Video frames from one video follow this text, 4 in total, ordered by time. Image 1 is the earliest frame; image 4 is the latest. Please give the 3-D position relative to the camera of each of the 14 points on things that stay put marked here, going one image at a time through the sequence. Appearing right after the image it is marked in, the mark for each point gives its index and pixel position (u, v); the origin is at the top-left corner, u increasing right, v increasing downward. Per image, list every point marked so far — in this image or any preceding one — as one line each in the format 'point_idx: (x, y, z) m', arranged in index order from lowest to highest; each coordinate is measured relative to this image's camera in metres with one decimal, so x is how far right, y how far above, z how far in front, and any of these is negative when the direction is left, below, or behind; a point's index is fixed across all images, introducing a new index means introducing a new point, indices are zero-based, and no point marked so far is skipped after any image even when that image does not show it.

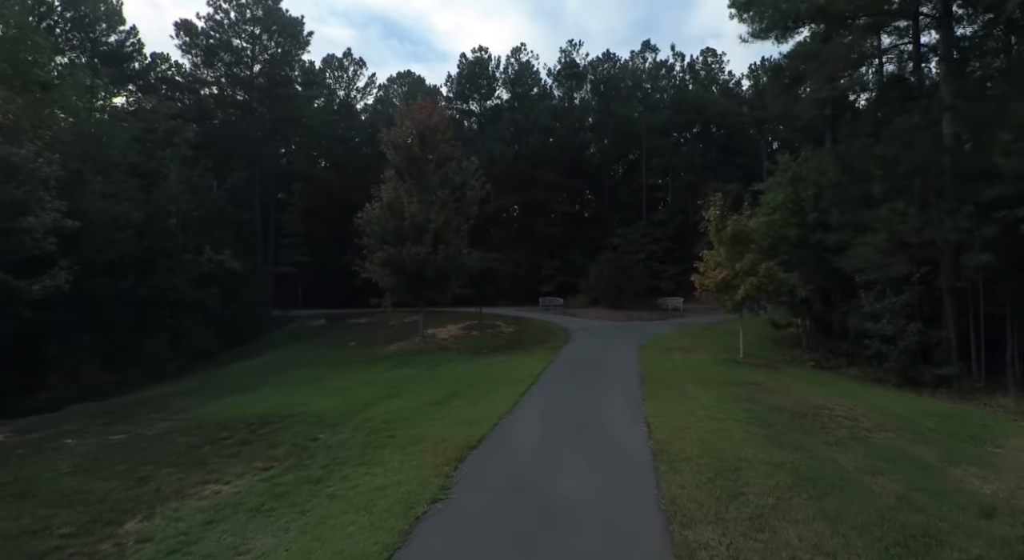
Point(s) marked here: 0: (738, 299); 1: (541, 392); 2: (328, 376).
0: (+8.1, -0.7, +19.7) m
1: (+0.7, -2.8, +13.9) m
2: (-6.0, -3.1, +18.0) m
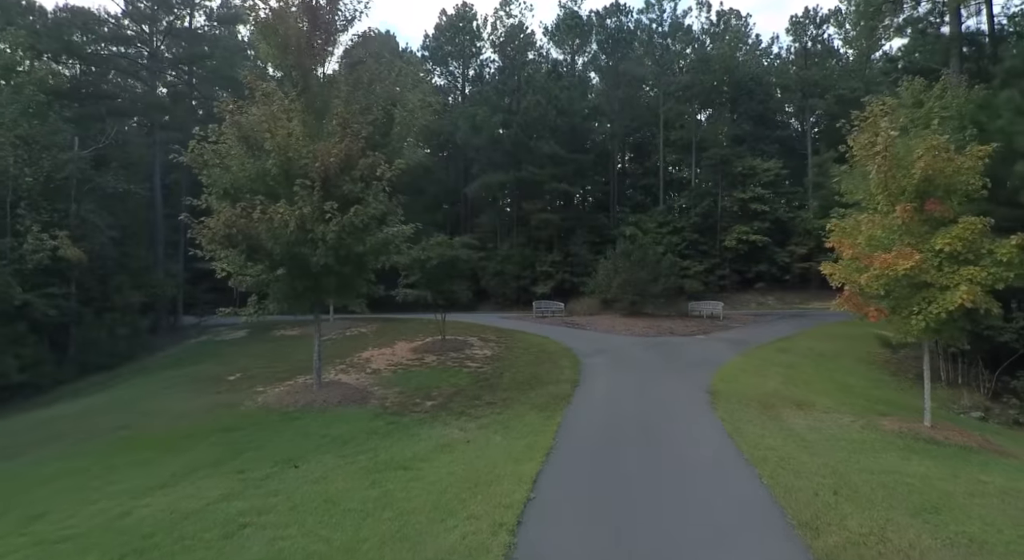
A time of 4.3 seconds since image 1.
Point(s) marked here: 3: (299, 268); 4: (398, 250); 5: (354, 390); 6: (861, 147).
0: (+7.3, -0.5, +9.6) m
1: (0.0, -2.6, +3.7) m
2: (-6.8, -3.0, +7.8) m
3: (-4.4, +0.3, +11.6) m
4: (-2.5, +0.7, +12.3) m
5: (-3.7, -2.6, +13.2) m
6: (+6.6, +2.6, +10.7) m
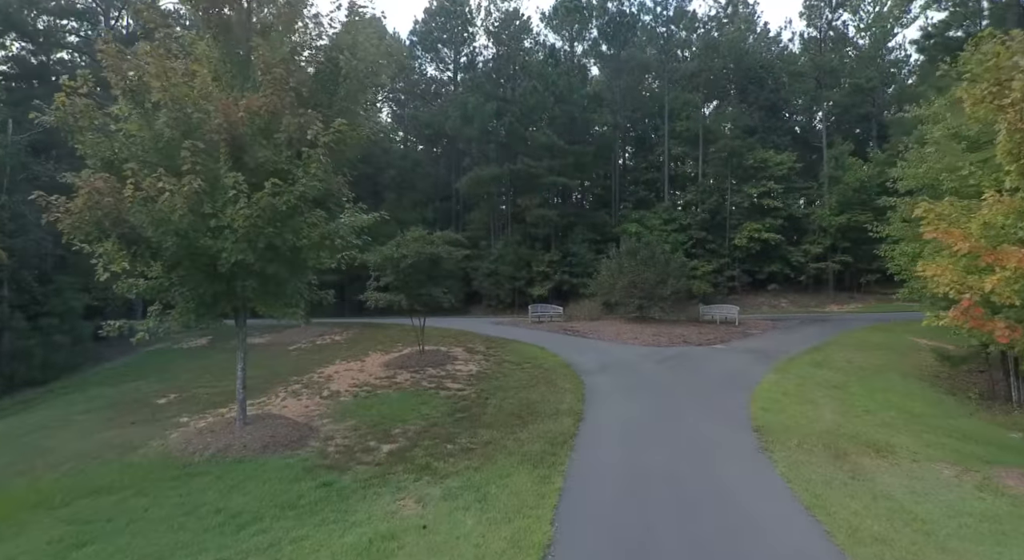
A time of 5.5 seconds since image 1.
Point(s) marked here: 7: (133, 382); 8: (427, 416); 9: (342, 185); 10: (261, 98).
0: (+7.1, -0.6, +6.6) m
1: (-0.2, -2.7, +0.7) m
2: (-7.0, -3.0, +4.8) m
3: (-4.7, +0.2, +8.6) m
4: (-2.8, +0.6, +9.3) m
5: (-4.0, -2.7, +10.2) m
6: (+6.4, +2.5, +7.8) m
7: (-12.5, -3.3, +18.4) m
8: (-1.6, -2.6, +11.0) m
9: (-2.9, +1.7, +9.7) m
10: (-3.7, +2.6, +7.9) m
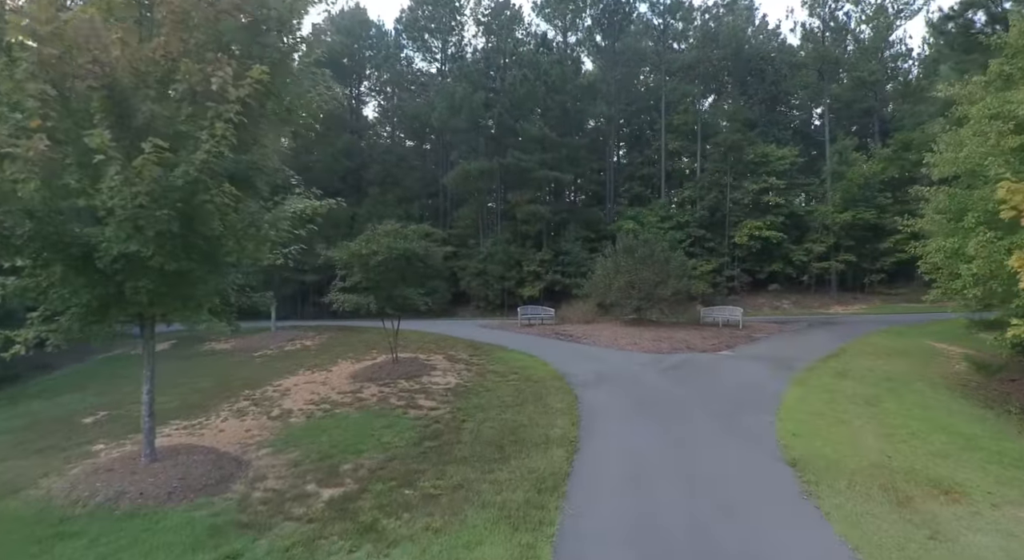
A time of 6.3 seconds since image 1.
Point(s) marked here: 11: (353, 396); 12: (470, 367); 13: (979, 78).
0: (+6.8, -0.6, +4.8) m
1: (-0.4, -2.7, -1.2) m
2: (-7.2, -3.0, +2.7) m
3: (-4.9, +0.2, +6.6) m
4: (-3.1, +0.7, +7.4) m
5: (-4.3, -2.6, +8.3) m
6: (+6.1, +2.5, +5.9) m
7: (-12.9, -3.3, +16.3) m
8: (-2.0, -2.6, +9.0) m
9: (-3.2, +1.7, +7.8) m
10: (-3.9, +2.6, +5.9) m
11: (-3.5, -2.6, +12.5) m
12: (-1.1, -2.3, +15.4) m
13: (+12.1, +5.4, +14.1) m
